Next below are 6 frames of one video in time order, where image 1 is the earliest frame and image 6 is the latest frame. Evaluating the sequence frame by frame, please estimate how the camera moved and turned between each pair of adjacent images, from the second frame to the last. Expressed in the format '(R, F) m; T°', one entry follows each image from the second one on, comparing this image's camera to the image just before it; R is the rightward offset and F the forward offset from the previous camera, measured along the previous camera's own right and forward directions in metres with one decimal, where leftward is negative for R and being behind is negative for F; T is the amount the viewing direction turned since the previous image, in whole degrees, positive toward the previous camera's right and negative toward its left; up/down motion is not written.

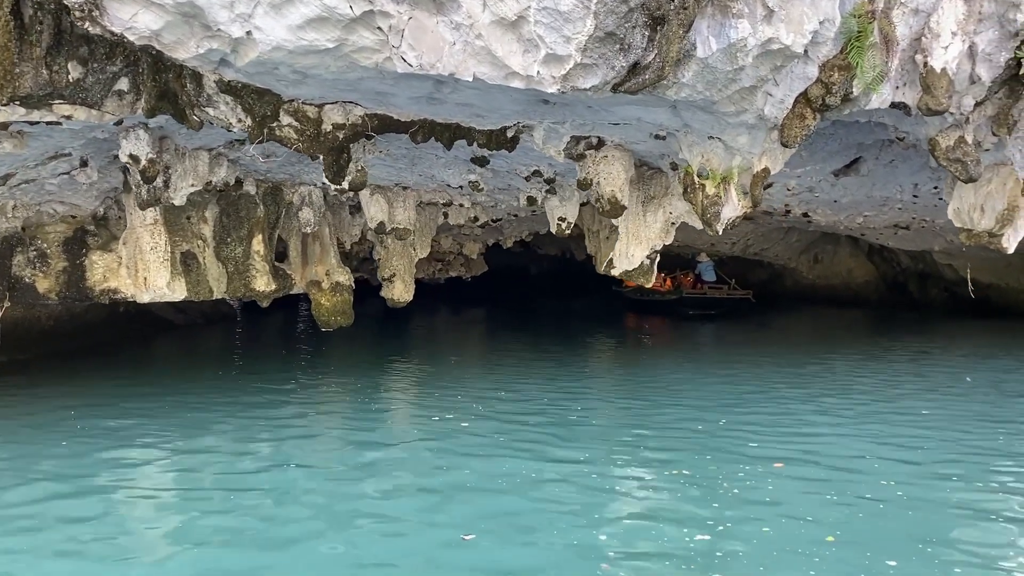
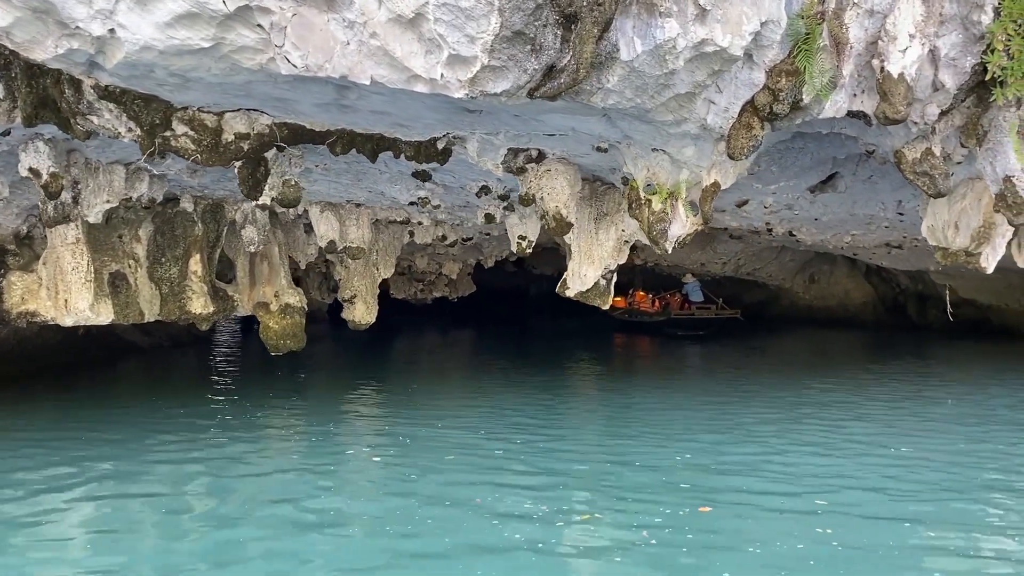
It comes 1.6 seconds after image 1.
(+0.5, +0.5) m; -1°
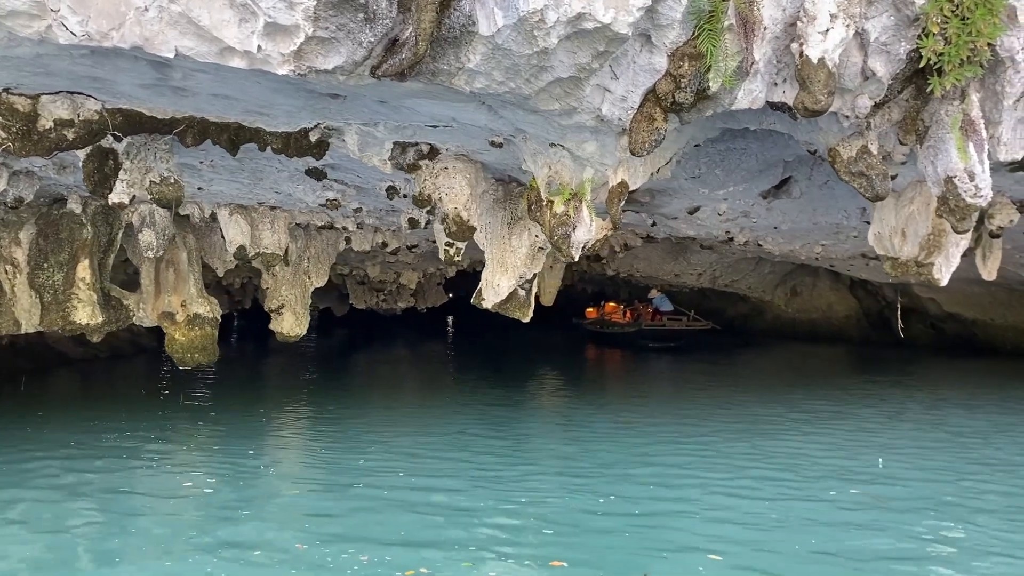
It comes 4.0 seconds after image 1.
(+0.7, +0.7) m; 0°
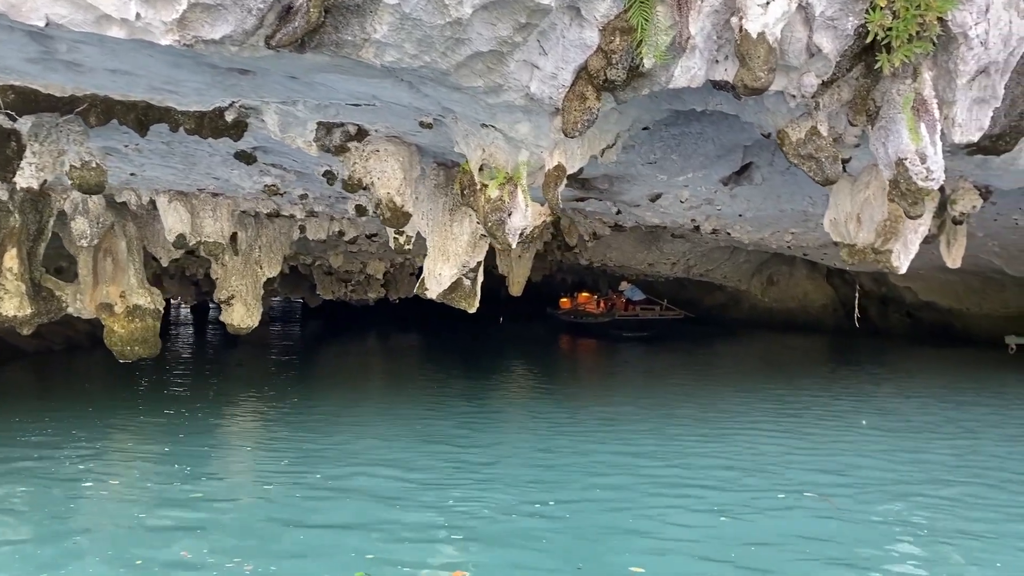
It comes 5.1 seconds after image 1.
(+0.3, +0.3) m; +1°
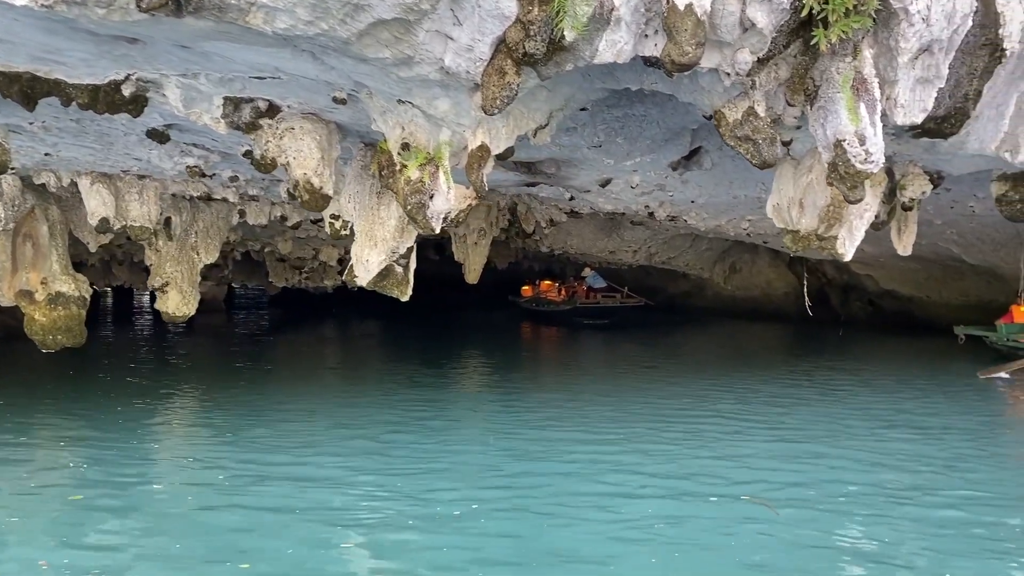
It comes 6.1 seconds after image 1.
(+0.3, +0.3) m; +2°
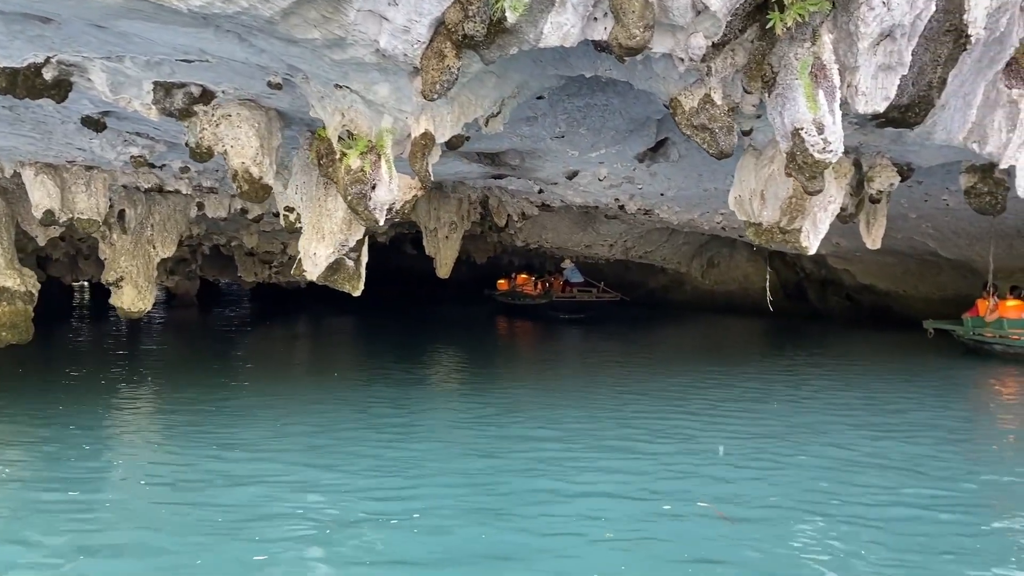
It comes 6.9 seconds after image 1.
(+0.2, +0.2) m; +1°
